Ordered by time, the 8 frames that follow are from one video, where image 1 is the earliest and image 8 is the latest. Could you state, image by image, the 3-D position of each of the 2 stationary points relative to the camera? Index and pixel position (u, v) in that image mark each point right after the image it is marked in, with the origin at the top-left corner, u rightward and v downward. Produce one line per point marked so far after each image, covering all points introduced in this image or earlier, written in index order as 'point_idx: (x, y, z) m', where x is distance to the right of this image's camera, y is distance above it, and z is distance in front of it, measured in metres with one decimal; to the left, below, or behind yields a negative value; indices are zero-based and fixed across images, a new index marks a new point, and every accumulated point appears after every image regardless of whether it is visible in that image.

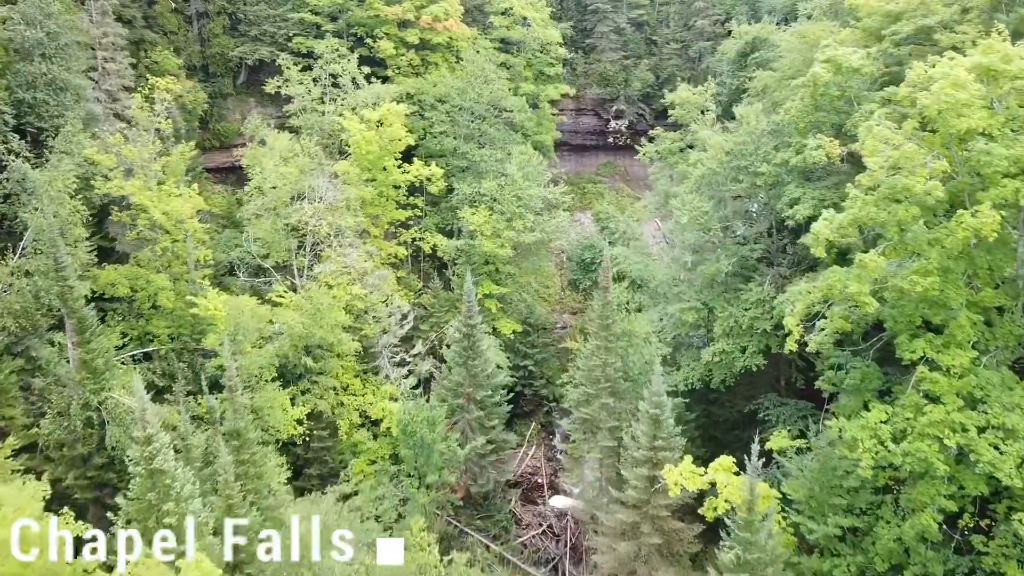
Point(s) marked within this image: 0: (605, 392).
0: (+1.9, -2.1, +16.5) m
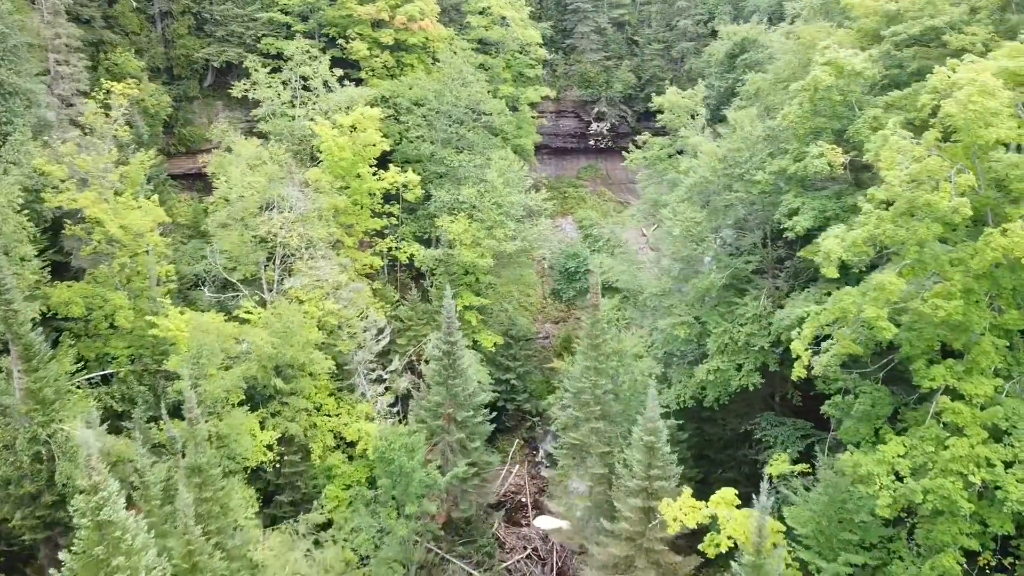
0: (+1.6, -2.4, +15.5) m
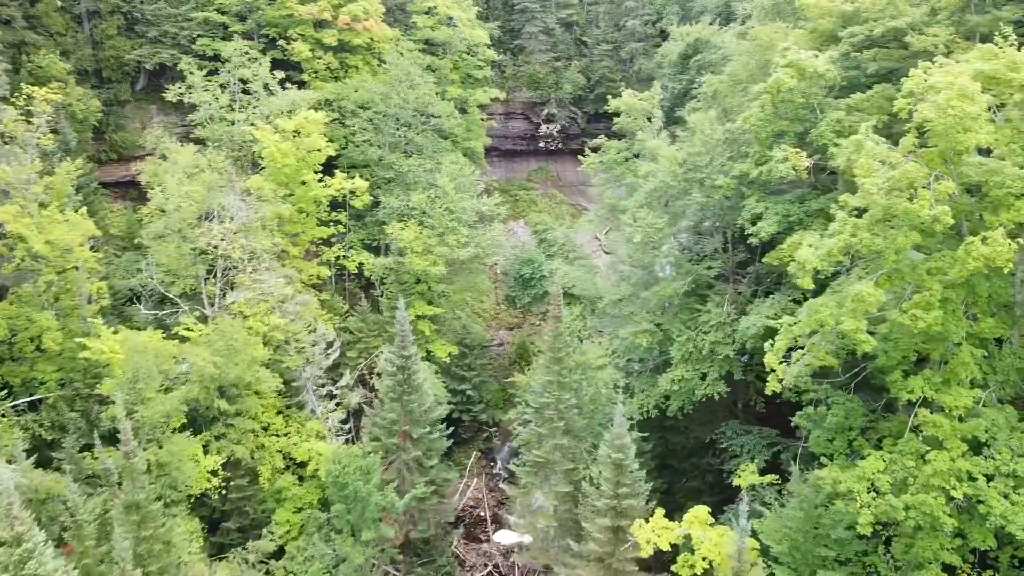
0: (+0.8, -2.6, +14.9) m
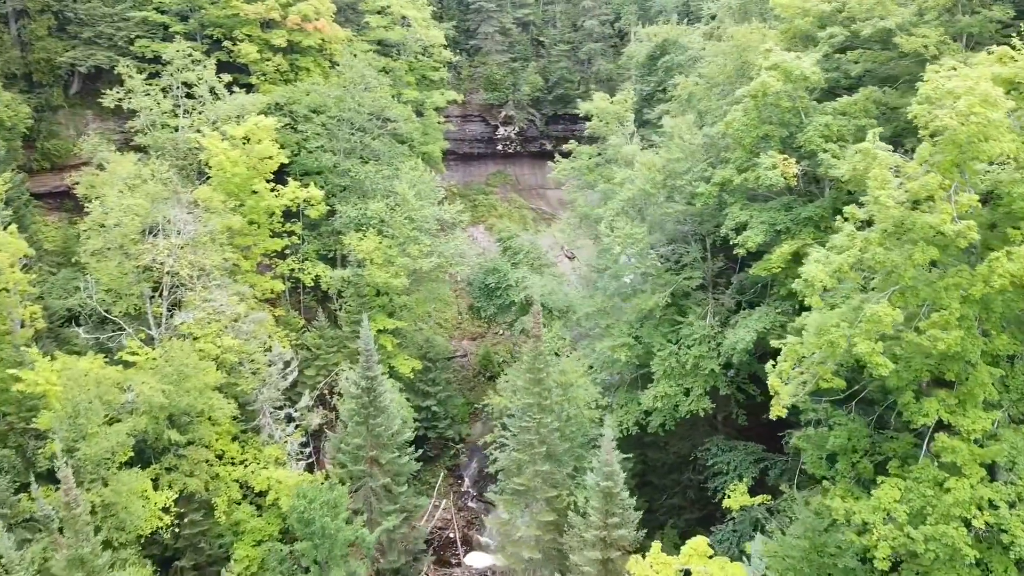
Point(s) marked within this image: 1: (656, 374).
0: (+0.5, -2.9, +14.1) m
1: (+2.7, -1.7, +15.6) m
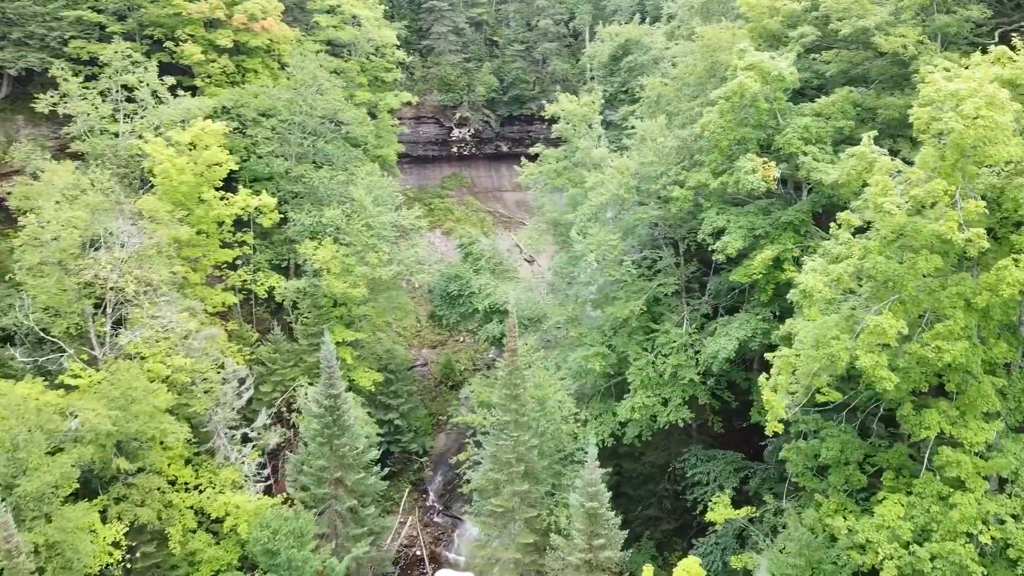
0: (+0.1, -3.1, +13.5) m
1: (+2.2, -1.8, +15.2) m
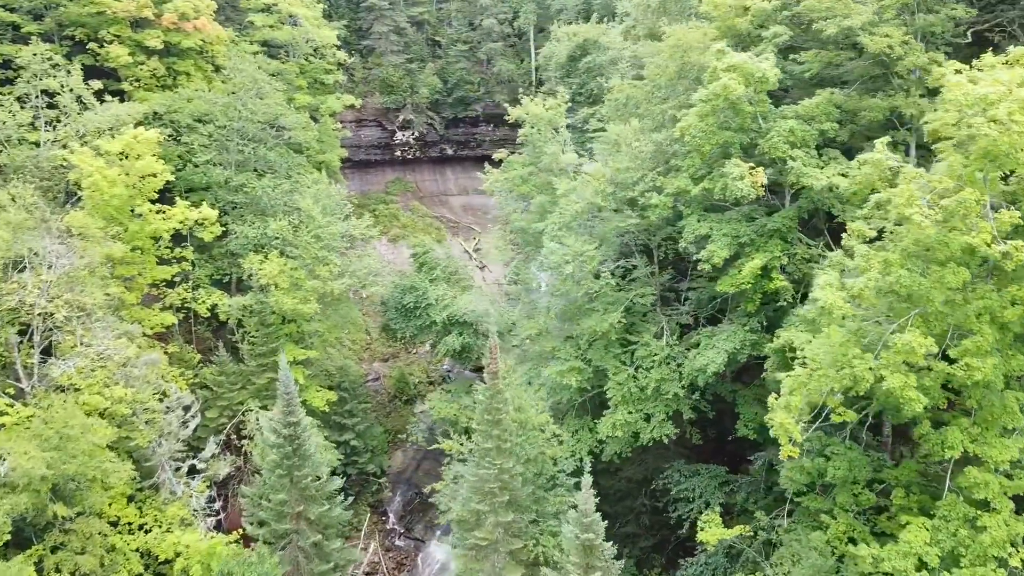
0: (-0.2, -3.4, +12.6) m
1: (+1.8, -2.0, +14.5) m
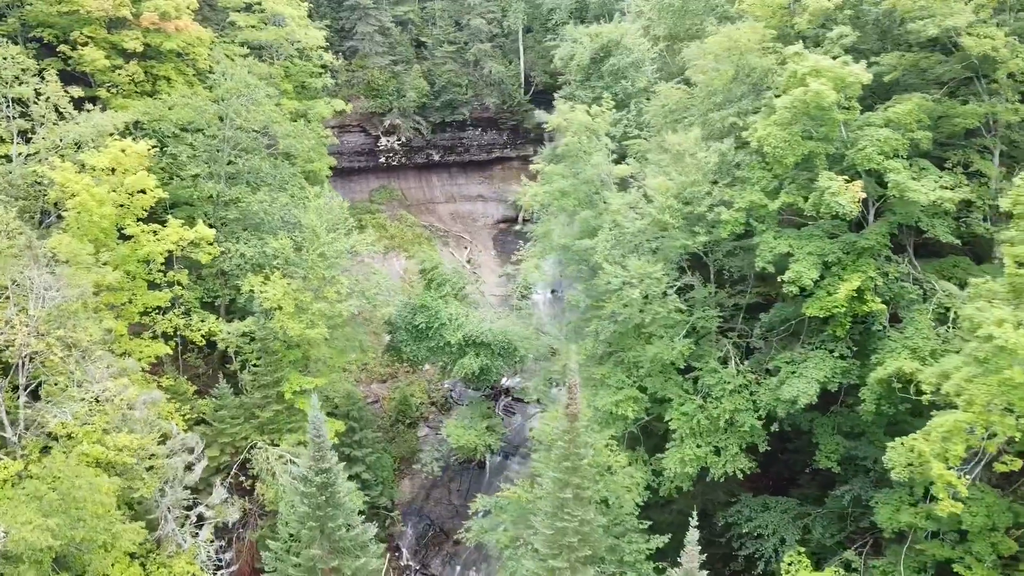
0: (+1.0, -3.8, +11.4) m
1: (+2.8, -2.4, +13.3) m
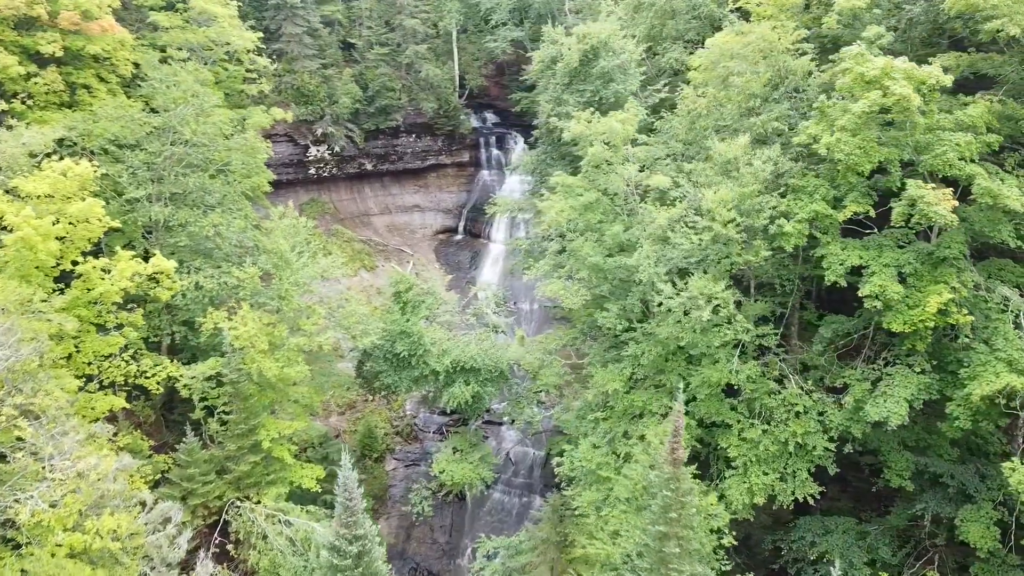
0: (+2.2, -4.2, +10.2) m
1: (+3.6, -2.7, +12.4) m
